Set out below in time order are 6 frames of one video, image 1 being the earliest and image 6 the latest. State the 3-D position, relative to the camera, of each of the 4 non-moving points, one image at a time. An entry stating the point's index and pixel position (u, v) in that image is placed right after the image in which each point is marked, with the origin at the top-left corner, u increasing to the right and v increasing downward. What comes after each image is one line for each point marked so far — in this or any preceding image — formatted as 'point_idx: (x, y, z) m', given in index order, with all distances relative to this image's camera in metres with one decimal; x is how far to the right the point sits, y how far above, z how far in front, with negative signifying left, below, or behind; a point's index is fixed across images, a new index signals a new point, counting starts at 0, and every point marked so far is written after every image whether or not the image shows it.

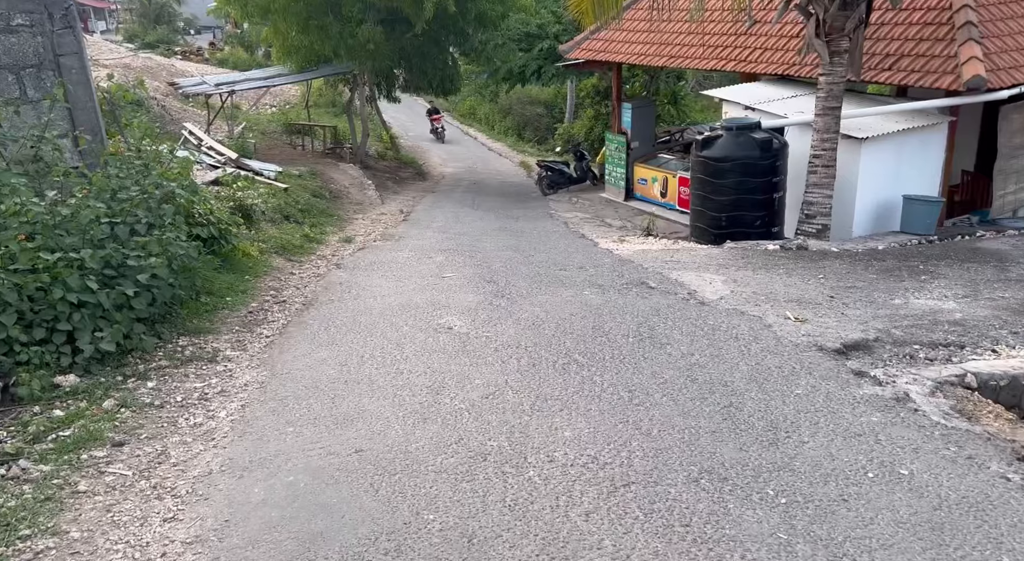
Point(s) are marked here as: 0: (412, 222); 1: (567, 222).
0: (-1.6, +1.0, +15.4) m
1: (+0.9, +0.9, +15.8) m
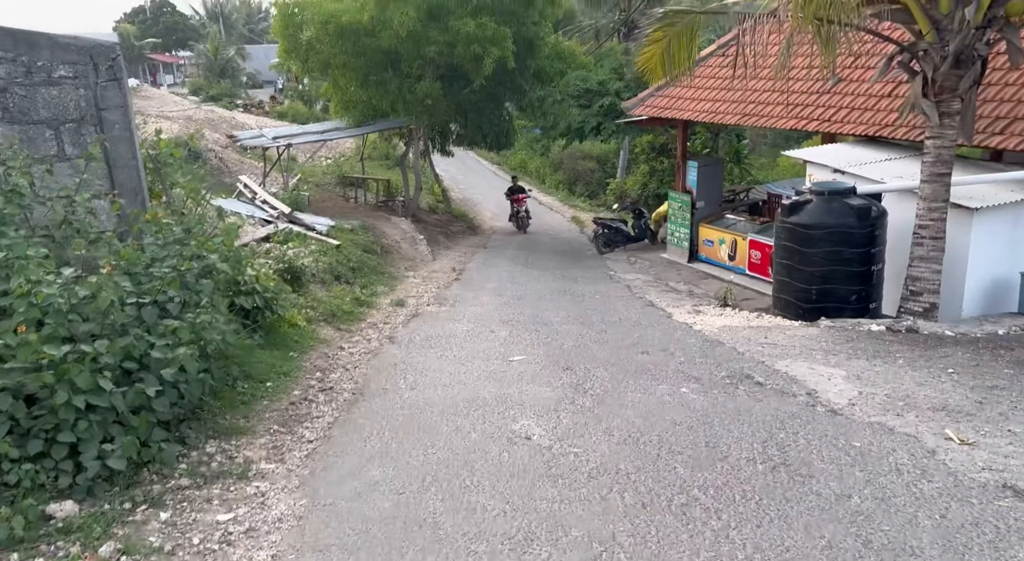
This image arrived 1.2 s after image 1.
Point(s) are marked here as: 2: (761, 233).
0: (-0.7, 0.0, +14.7) m
1: (+1.8, -0.1, +15.0) m
2: (+4.3, +0.8, +17.0) m
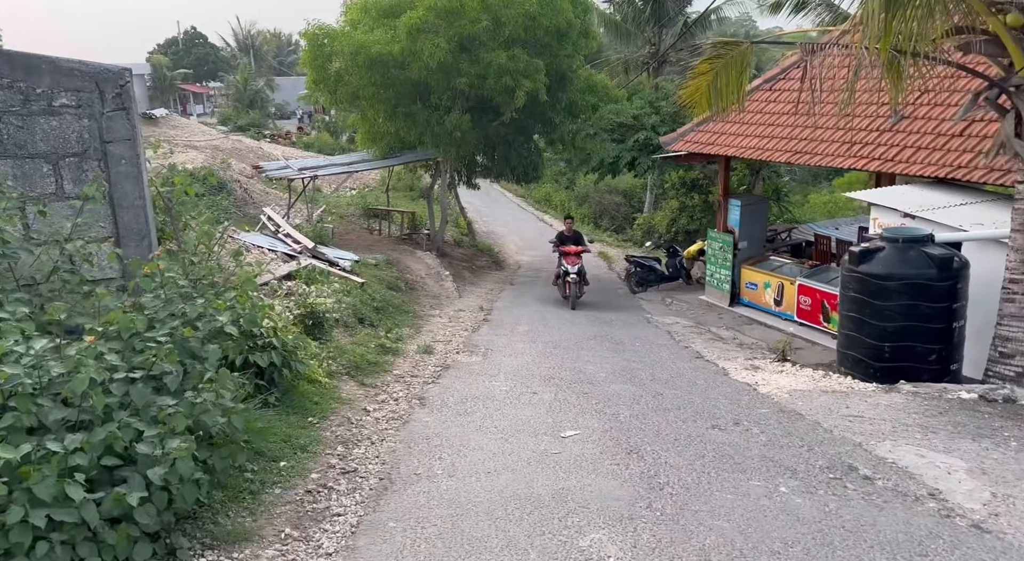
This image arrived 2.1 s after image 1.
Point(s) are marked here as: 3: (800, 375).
0: (-0.2, -0.6, +13.9) m
1: (+2.3, -0.7, +14.1) m
2: (+4.9, +0.1, +16.2) m
3: (+2.8, -1.0, +9.7) m
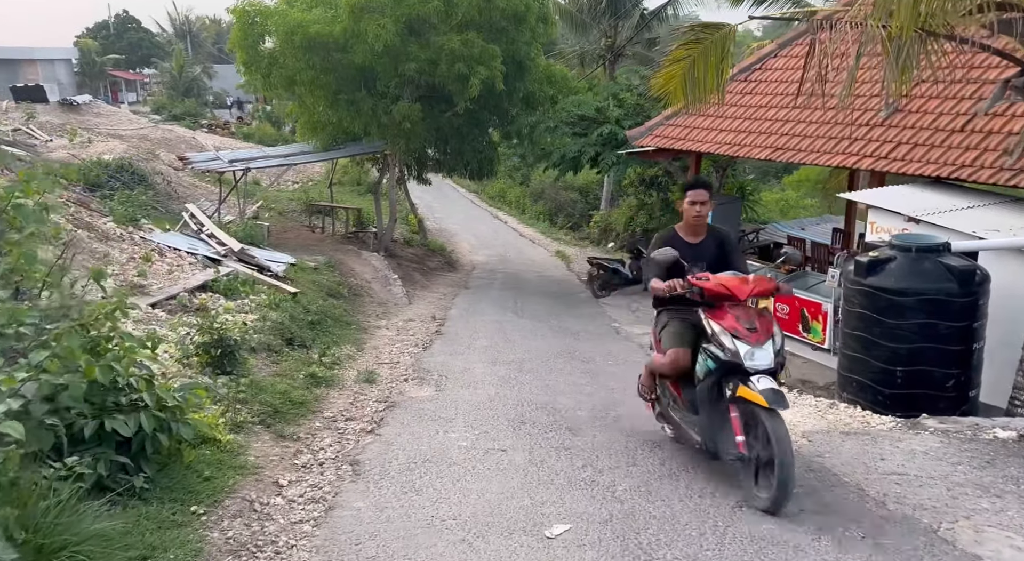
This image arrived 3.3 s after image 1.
0: (-0.8, -0.7, +12.4) m
1: (+1.7, -0.8, +12.8) m
2: (+4.2, -0.1, +14.9) m
3: (+2.5, -1.1, +8.3) m
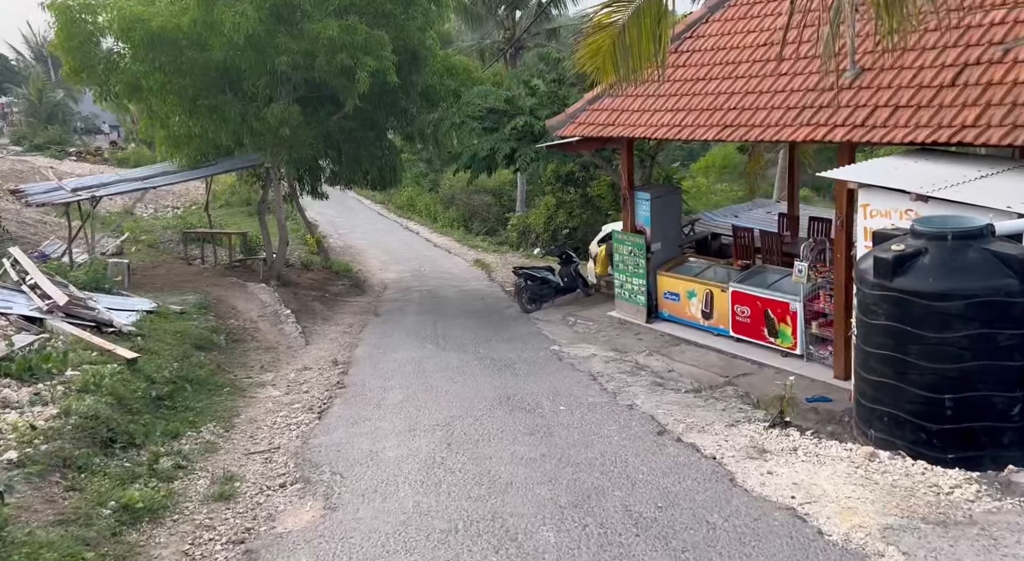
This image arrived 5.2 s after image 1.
0: (-1.6, -1.1, +9.8) m
1: (+0.9, -1.0, +10.4) m
2: (+3.1, 0.0, +12.8) m
3: (+2.0, -1.2, +6.1) m
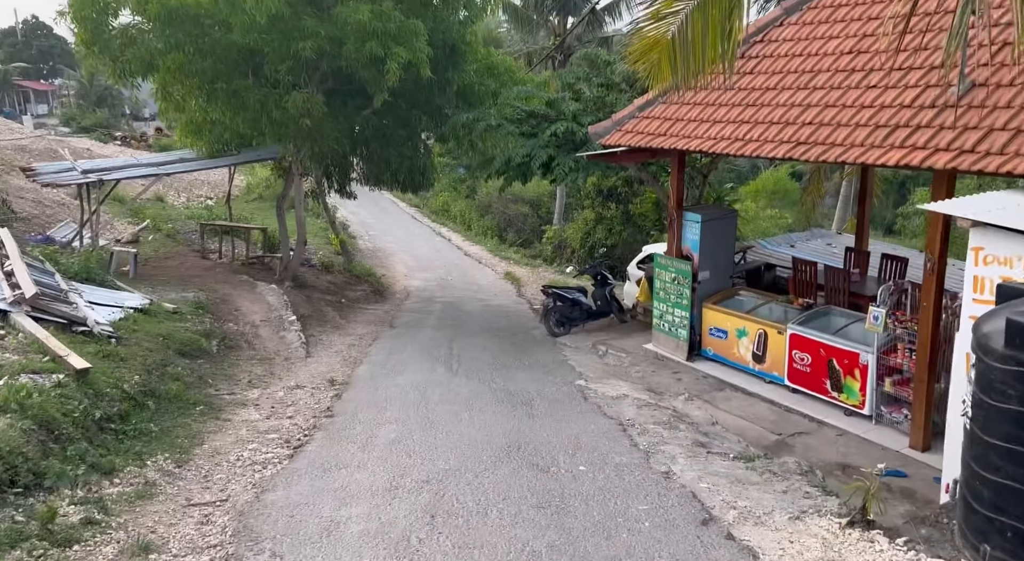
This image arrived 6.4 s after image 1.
0: (-1.4, -1.2, +8.4) m
1: (+1.0, -1.3, +8.9) m
2: (+3.4, -0.5, +11.2) m
3: (+2.0, -1.5, +4.5) m
